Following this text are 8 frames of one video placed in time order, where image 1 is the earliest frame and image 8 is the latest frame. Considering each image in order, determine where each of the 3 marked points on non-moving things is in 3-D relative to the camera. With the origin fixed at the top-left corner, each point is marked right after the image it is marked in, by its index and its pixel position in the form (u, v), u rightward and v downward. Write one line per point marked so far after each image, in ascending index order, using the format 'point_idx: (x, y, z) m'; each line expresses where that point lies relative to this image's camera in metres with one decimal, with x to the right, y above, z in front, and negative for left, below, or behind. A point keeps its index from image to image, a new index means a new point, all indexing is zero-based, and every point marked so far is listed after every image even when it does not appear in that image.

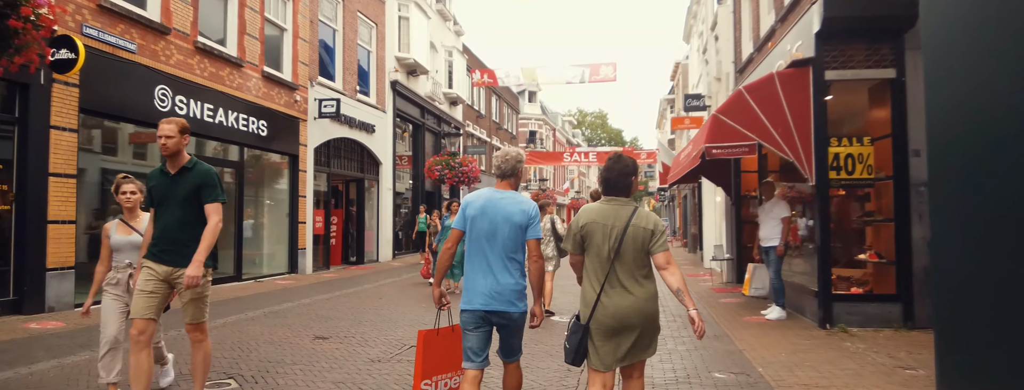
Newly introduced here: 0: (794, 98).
0: (+3.4, +1.2, +7.0) m
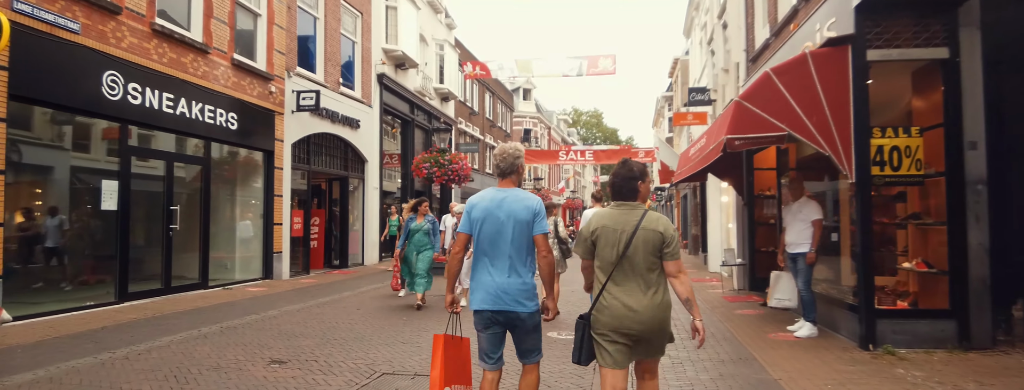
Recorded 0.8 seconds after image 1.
0: (+3.3, +1.2, +6.0) m
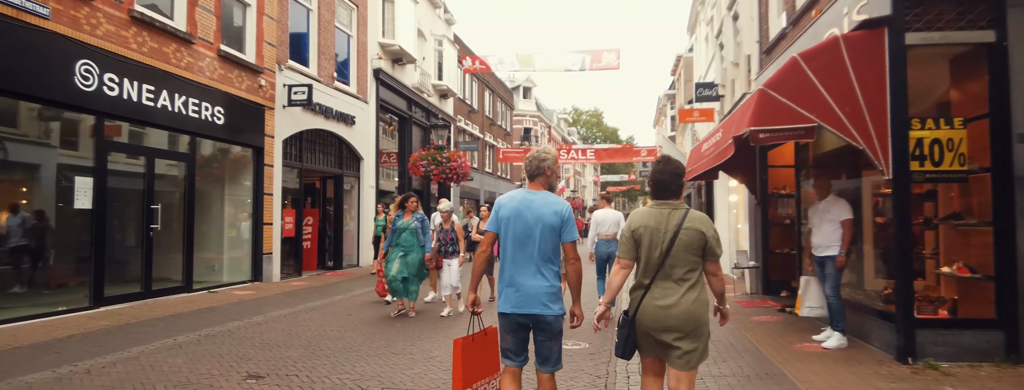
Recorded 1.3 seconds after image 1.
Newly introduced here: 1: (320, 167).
0: (+3.3, +1.2, +5.5) m
1: (-4.8, +0.7, +14.7) m
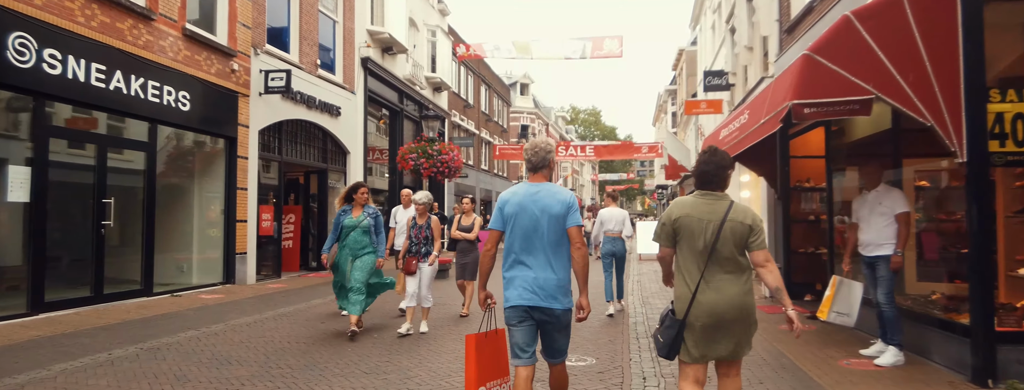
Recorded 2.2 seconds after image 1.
0: (+3.2, +1.3, +4.5) m
1: (-4.9, +0.8, +13.7) m
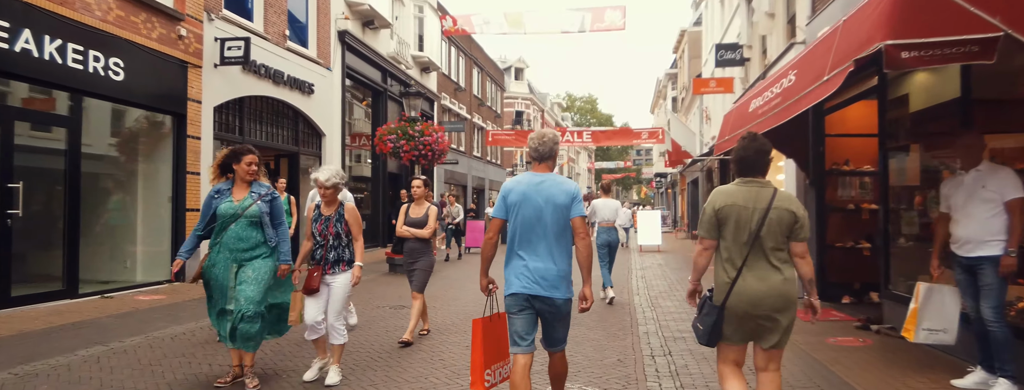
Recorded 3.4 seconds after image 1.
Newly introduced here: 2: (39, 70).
0: (+3.1, +1.4, +3.2) m
1: (-5.1, +1.1, +12.3) m
2: (-5.9, +1.6, +7.3) m
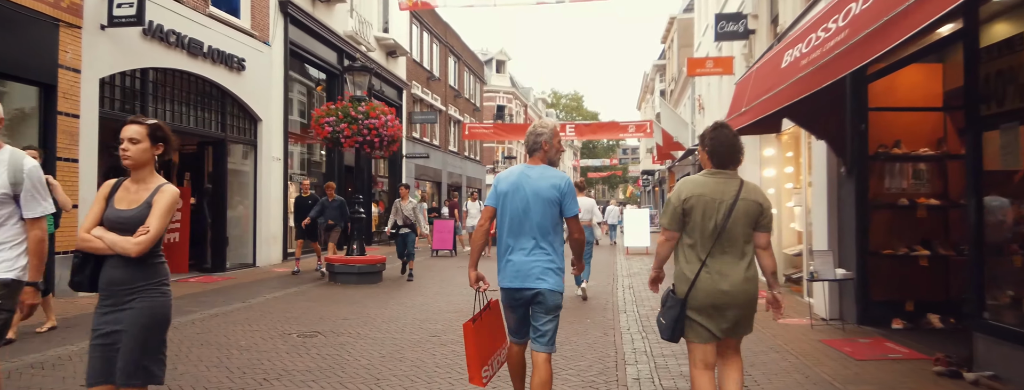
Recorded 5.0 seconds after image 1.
0: (+2.7, +1.5, +1.4) m
1: (-5.7, +1.2, +10.3) m
2: (-6.4, +1.6, +5.3) m
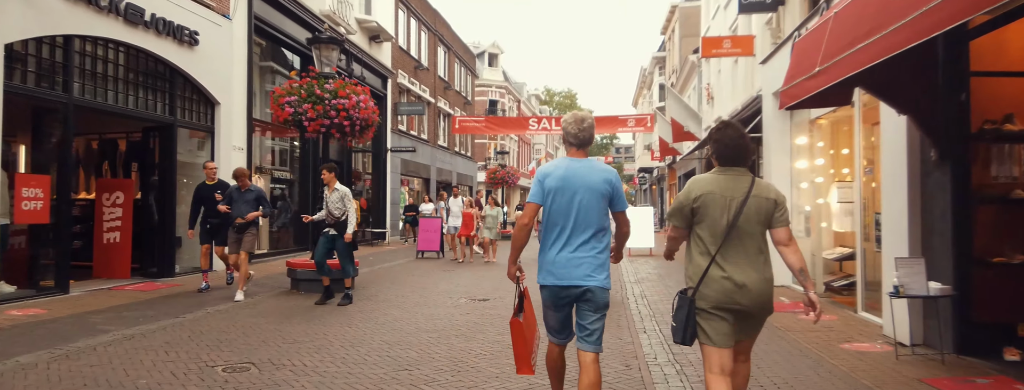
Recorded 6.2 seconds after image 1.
0: (+2.7, +1.5, 0.0) m
1: (-5.8, +1.3, +8.8) m
2: (-6.4, +1.7, +3.8) m
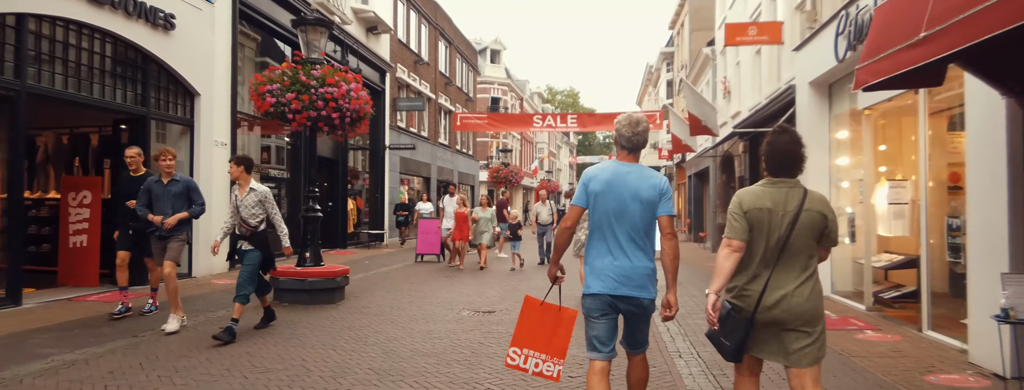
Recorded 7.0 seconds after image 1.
0: (+2.8, +1.5, -0.9) m
1: (-5.7, +1.3, +7.9) m
2: (-6.3, +1.8, +2.9) m
